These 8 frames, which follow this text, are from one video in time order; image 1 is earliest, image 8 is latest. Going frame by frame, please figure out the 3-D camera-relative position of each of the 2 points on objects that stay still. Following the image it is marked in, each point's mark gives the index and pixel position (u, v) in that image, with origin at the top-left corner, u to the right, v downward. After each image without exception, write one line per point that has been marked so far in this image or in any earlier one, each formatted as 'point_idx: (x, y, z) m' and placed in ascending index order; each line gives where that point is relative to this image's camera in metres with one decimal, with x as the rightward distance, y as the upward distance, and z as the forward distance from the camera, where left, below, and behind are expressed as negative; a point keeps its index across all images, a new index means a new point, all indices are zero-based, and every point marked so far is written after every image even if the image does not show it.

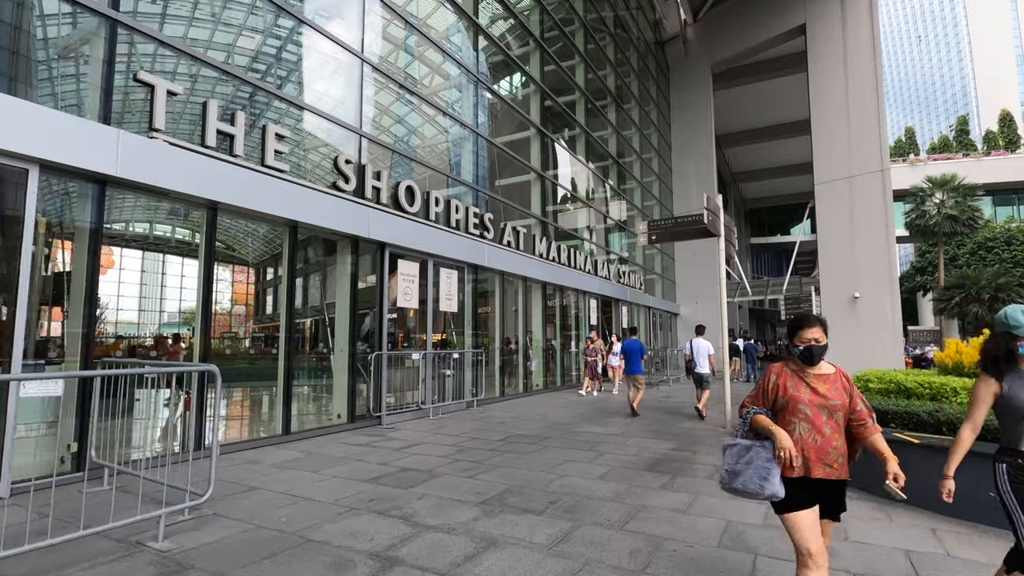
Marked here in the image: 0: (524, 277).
0: (+0.3, +0.3, +14.4) m
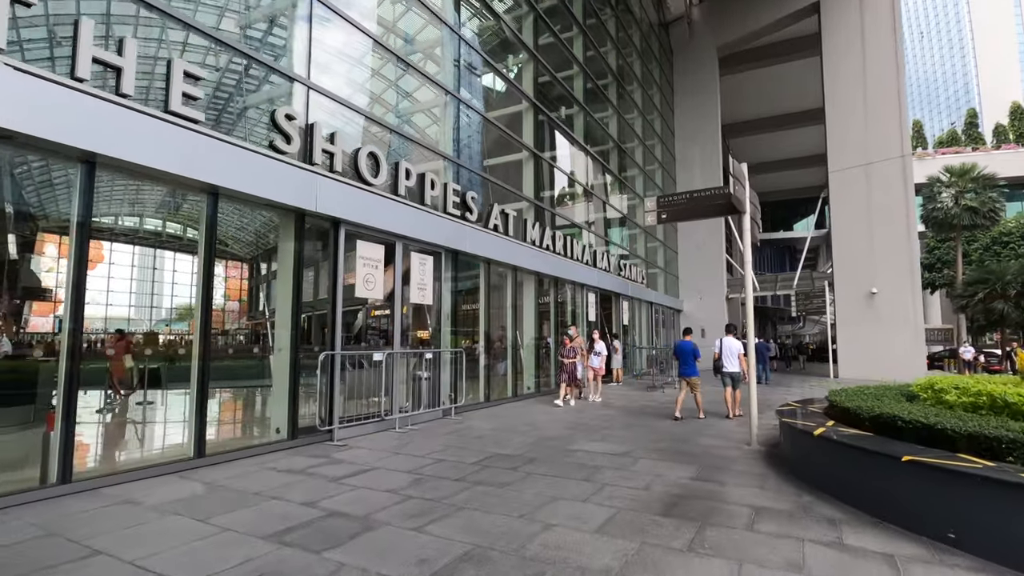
0: (0.0, +0.5, +12.8) m
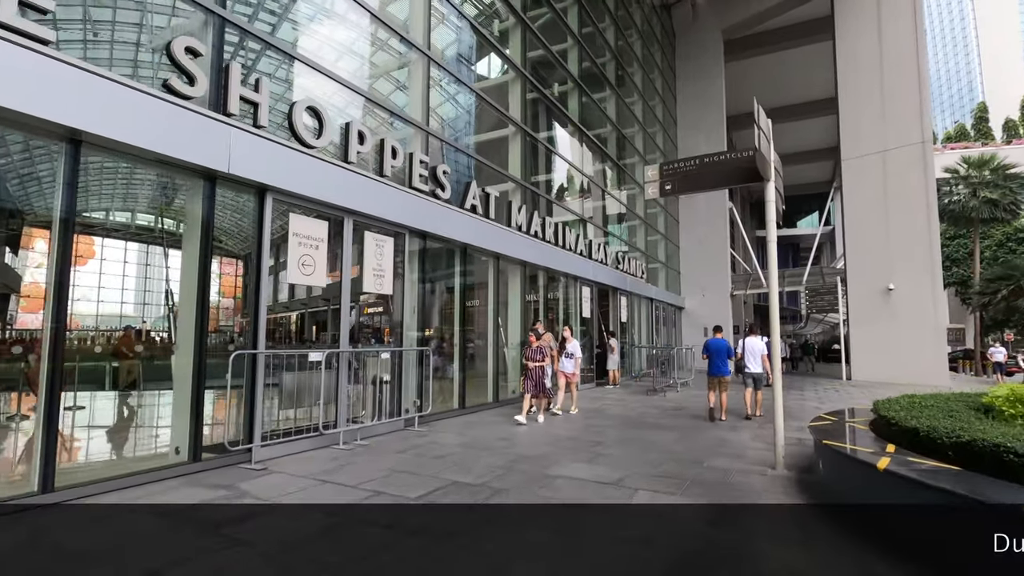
0: (-0.3, +0.7, +11.3) m
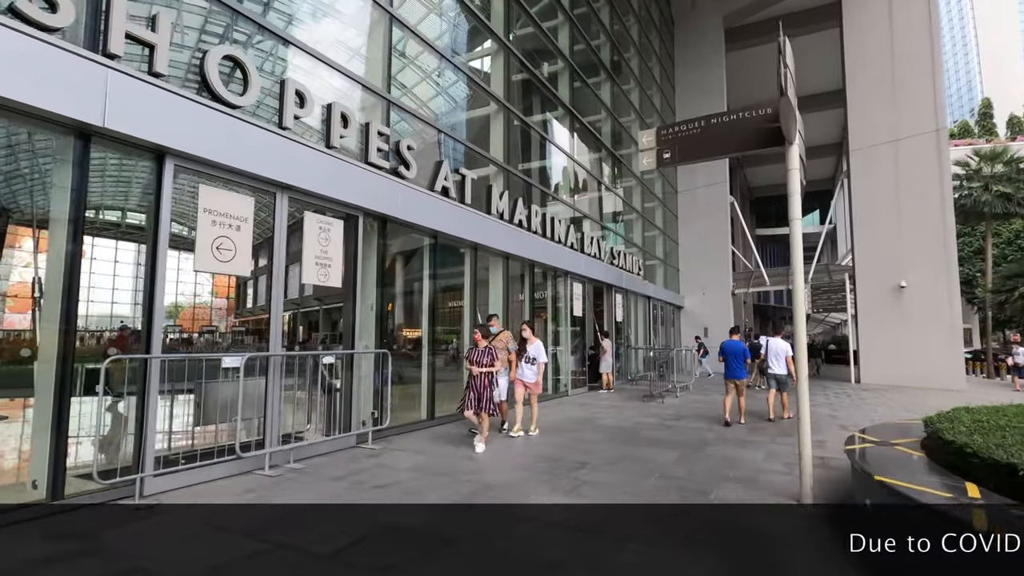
0: (-0.7, +0.9, +10.2) m
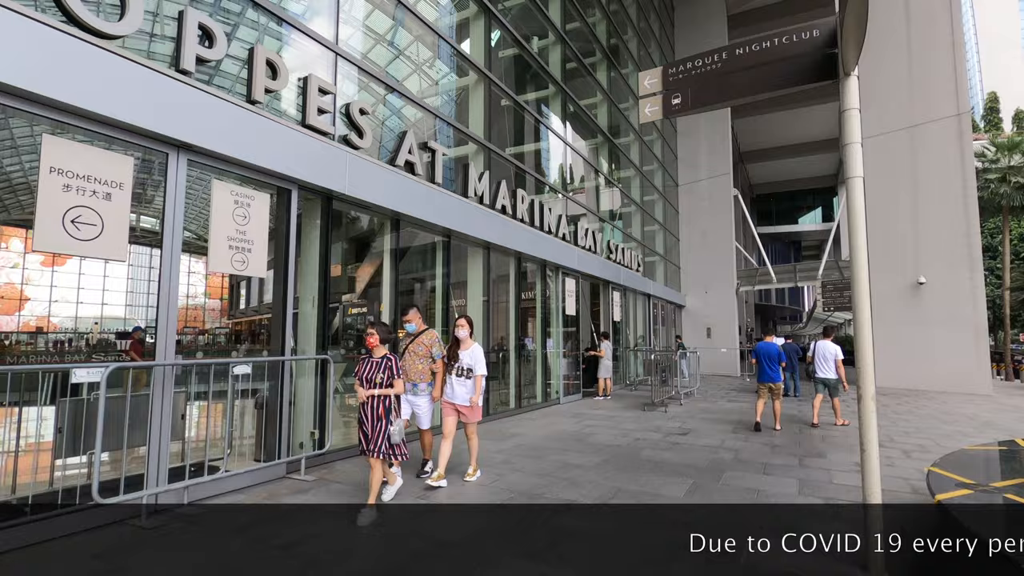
0: (-1.1, +1.0, +8.8) m
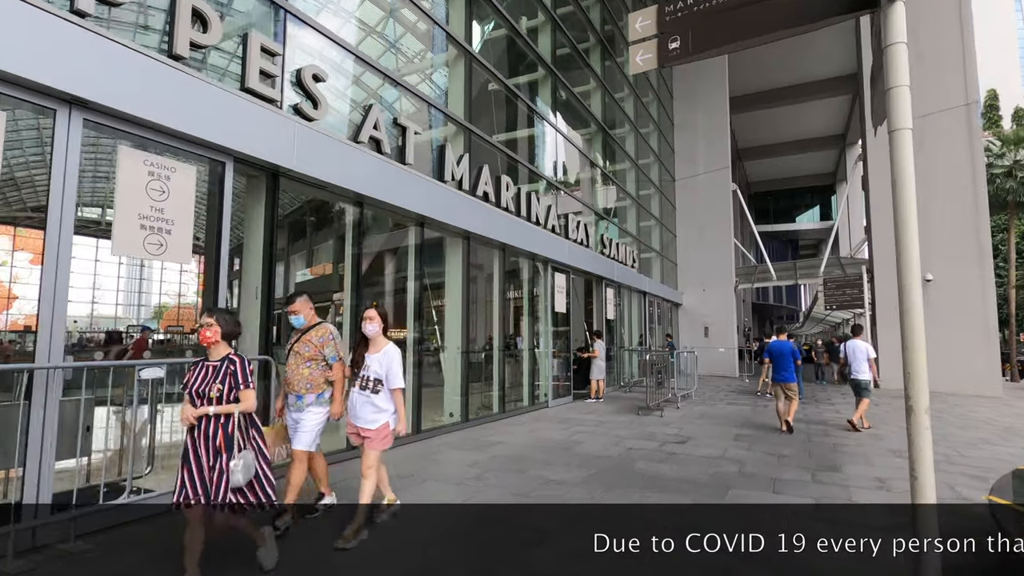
0: (-1.4, +1.1, +8.0) m
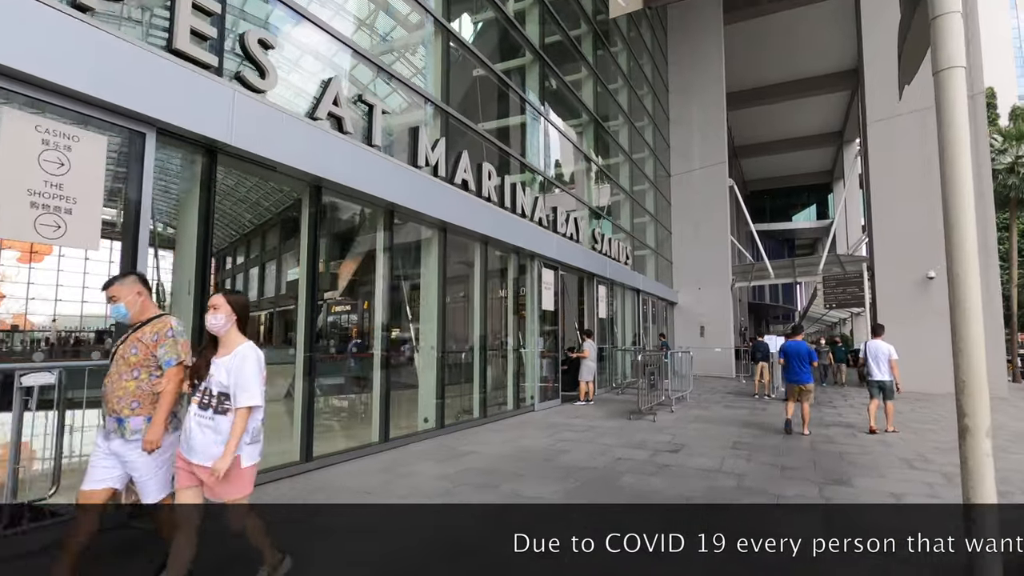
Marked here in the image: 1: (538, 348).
0: (-1.7, +1.1, +7.4) m
1: (+0.6, -1.4, +11.4) m
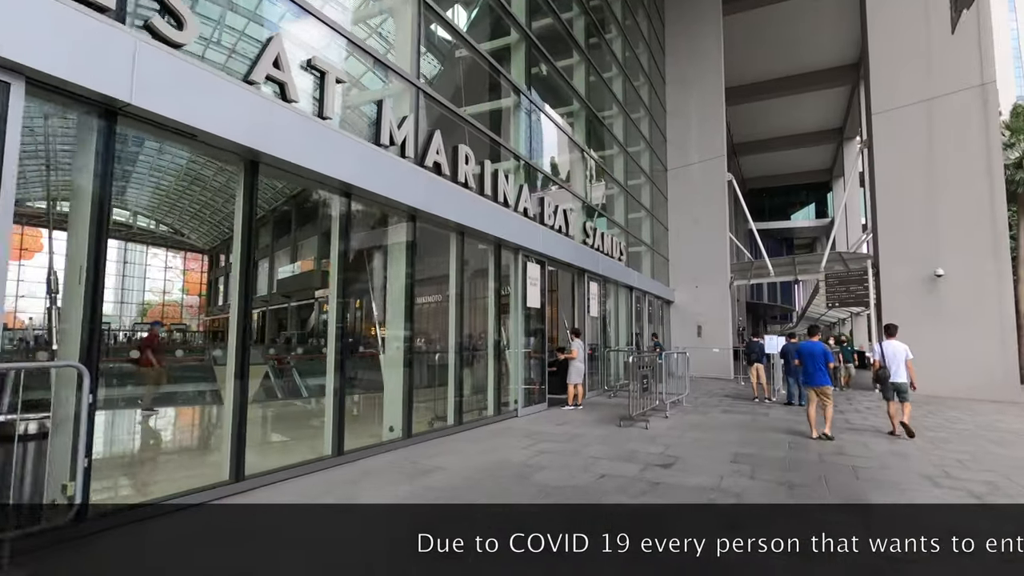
0: (-2.0, +1.2, +6.6) m
1: (+0.2, -1.3, +10.7) m
